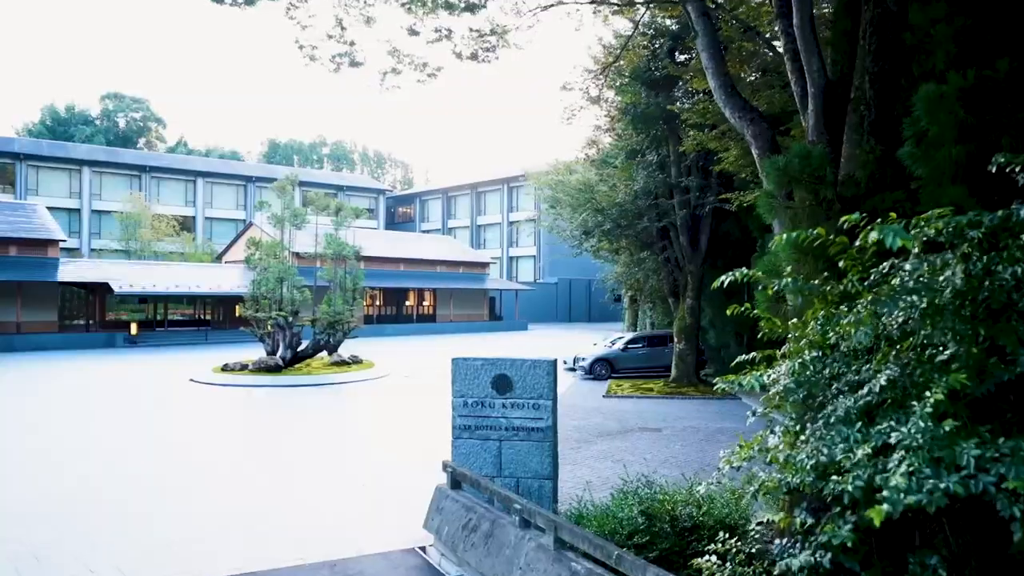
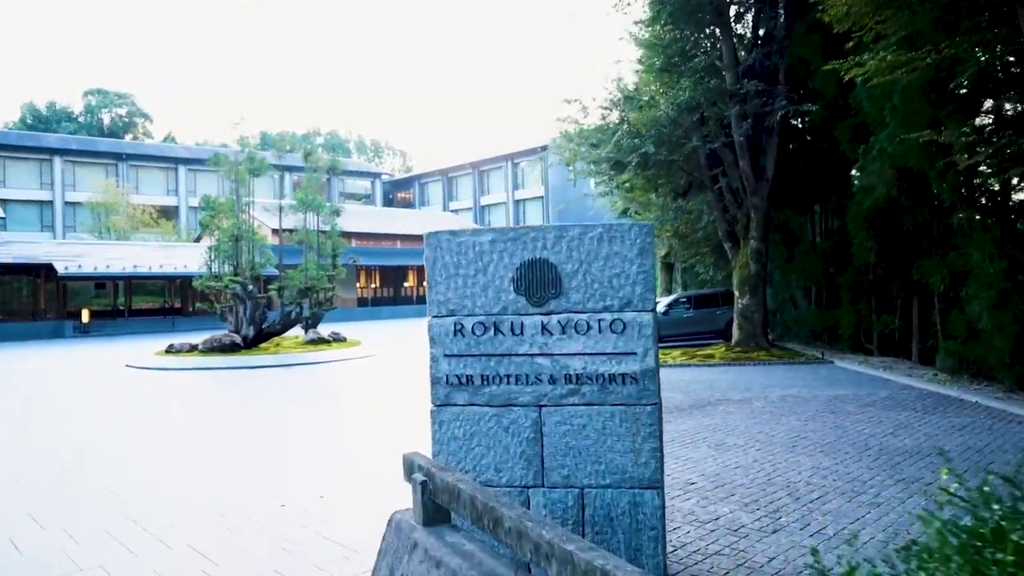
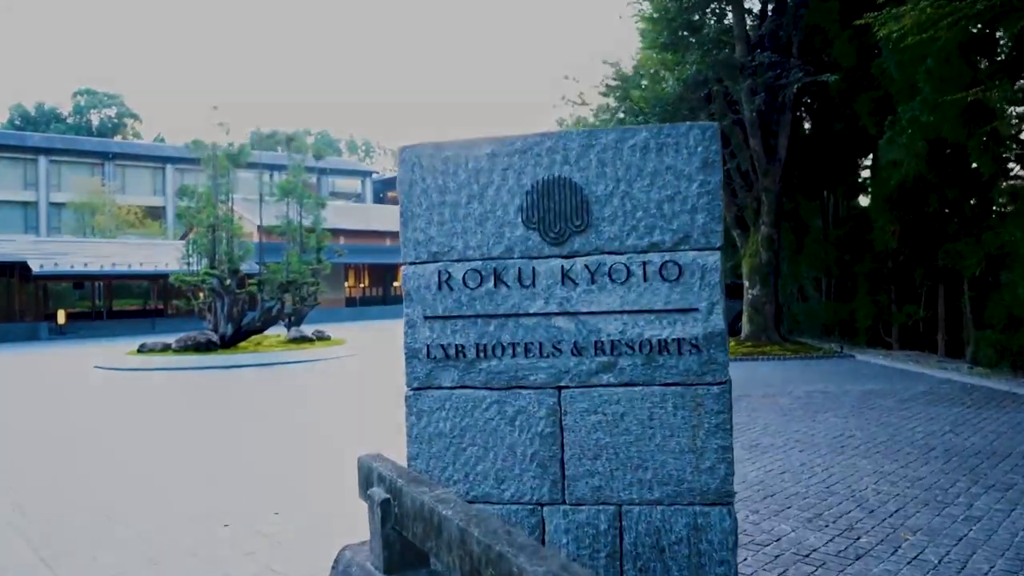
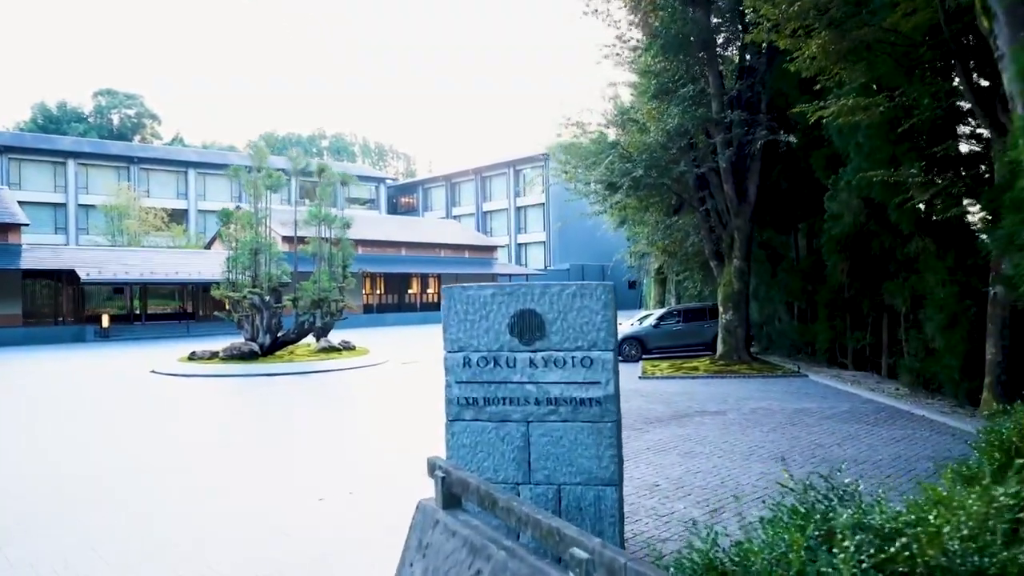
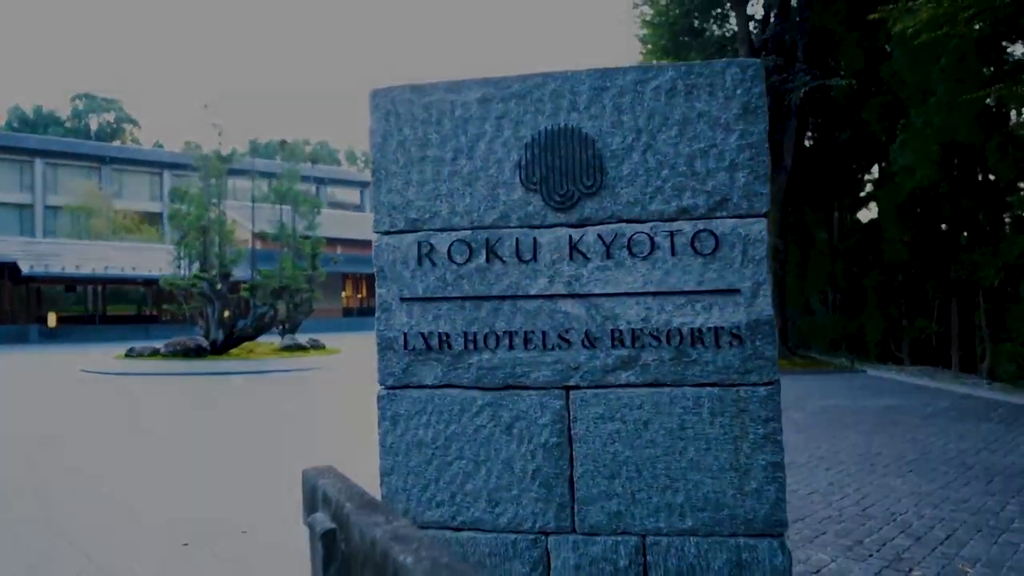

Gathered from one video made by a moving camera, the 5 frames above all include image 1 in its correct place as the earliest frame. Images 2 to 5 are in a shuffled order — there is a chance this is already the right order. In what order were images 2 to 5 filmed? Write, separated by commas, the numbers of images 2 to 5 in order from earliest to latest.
4, 2, 3, 5
